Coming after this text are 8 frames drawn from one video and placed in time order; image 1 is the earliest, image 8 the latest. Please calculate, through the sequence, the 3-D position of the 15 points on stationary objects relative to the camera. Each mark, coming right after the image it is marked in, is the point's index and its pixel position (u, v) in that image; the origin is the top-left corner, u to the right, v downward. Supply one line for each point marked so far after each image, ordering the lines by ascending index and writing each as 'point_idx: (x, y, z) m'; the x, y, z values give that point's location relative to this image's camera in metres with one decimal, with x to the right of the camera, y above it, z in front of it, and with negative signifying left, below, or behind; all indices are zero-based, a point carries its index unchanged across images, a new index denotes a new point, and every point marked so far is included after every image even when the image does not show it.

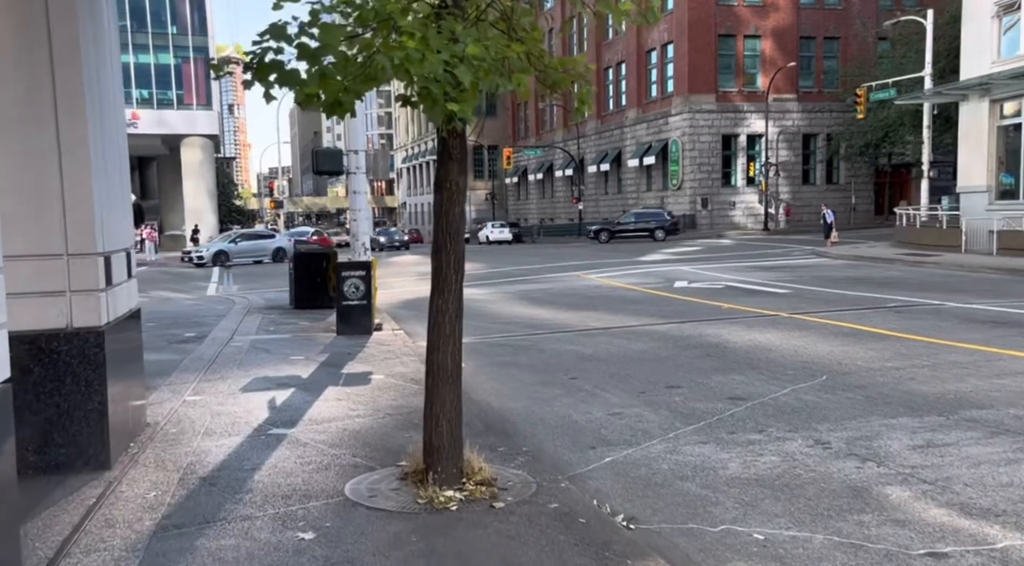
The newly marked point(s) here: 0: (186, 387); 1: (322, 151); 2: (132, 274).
0: (-3.1, -1.0, +8.0) m
1: (-2.9, +2.0, +12.8) m
2: (-2.8, 0.0, +6.2) m
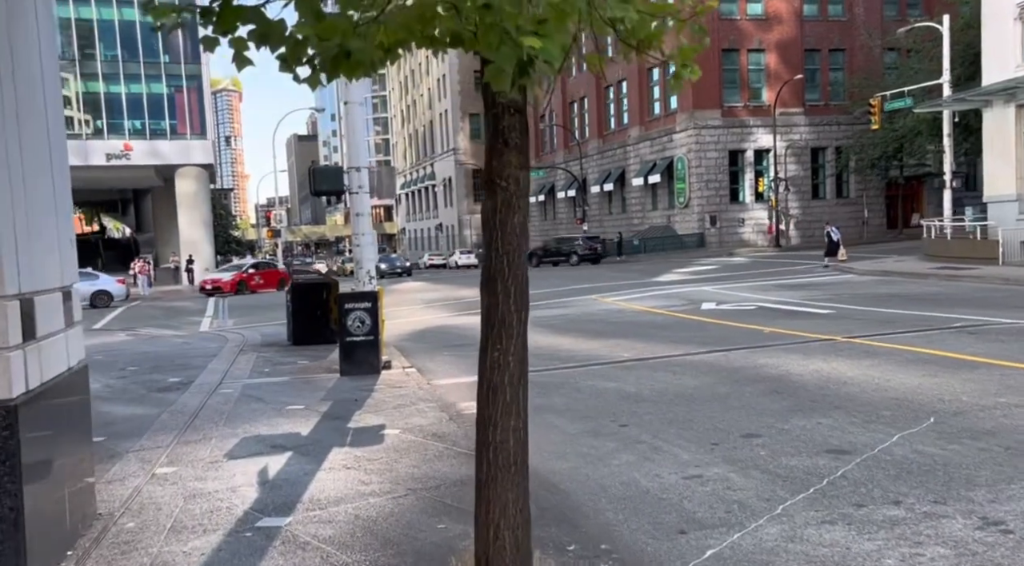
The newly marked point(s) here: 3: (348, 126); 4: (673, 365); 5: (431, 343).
0: (-2.7, -1.3, +6.5) m
1: (-2.6, +1.5, +11.4) m
2: (-2.4, -0.2, +4.8) m
3: (-2.3, +2.2, +11.9) m
4: (+2.1, -1.1, +11.1) m
5: (-1.6, -1.2, +16.1) m
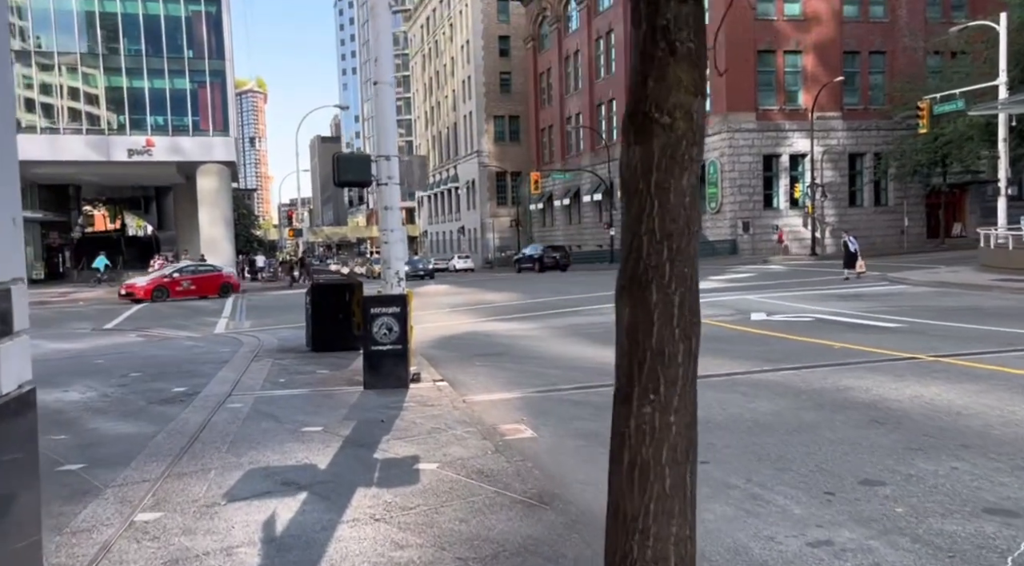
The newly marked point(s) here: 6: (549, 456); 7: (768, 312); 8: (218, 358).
0: (-2.3, -1.3, +5.3) m
1: (-2.0, +1.5, +10.2) m
2: (-2.1, -0.2, +3.5) m
3: (-1.7, +2.2, +10.6) m
4: (+2.6, -1.2, +9.7) m
5: (-0.9, -1.2, +14.9) m
6: (+0.3, -1.4, +6.8) m
7: (+5.6, -0.6, +18.5) m
8: (-4.7, -1.2, +13.5) m
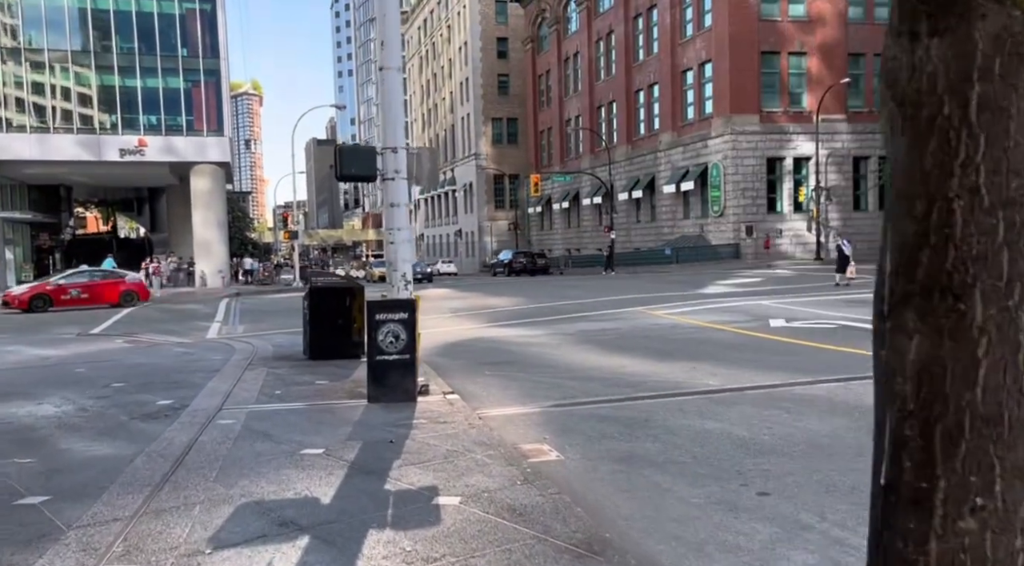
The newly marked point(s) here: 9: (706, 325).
0: (-2.1, -1.3, +4.4) m
1: (-1.8, +1.5, +9.3) m
2: (-1.8, -0.2, +2.7) m
3: (-1.5, +2.2, +9.8) m
4: (+2.8, -1.2, +8.9) m
5: (-0.8, -1.3, +14.0) m
6: (+0.5, -1.4, +6.0) m
7: (+5.7, -0.7, +17.6) m
8: (-4.5, -1.3, +12.6) m
9: (+3.9, -0.9, +17.1) m
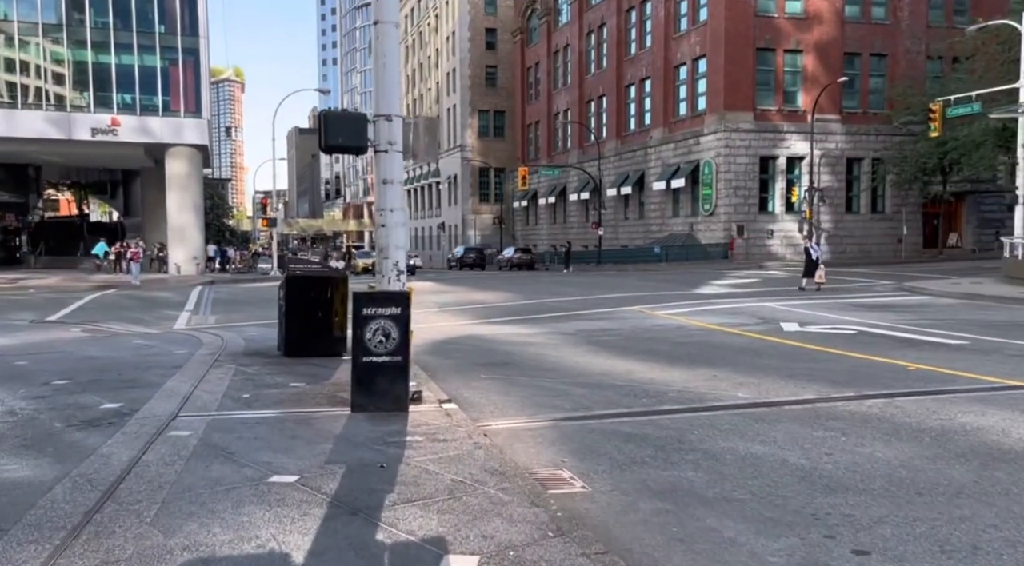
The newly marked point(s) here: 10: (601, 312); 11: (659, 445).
0: (-1.9, -1.2, +3.1) m
1: (-1.7, +1.6, +8.0) m
2: (-1.6, -0.1, +1.3) m
3: (-1.3, +2.3, +8.5) m
4: (+2.9, -1.2, +7.7) m
5: (-0.8, -1.2, +12.7) m
6: (+0.6, -1.4, +4.7) m
7: (+5.6, -0.8, +16.5) m
8: (-4.5, -1.1, +11.2) m
9: (+3.8, -0.8, +16.0) m
10: (+2.1, -0.7, +19.7) m
11: (+1.2, -1.3, +7.0) m
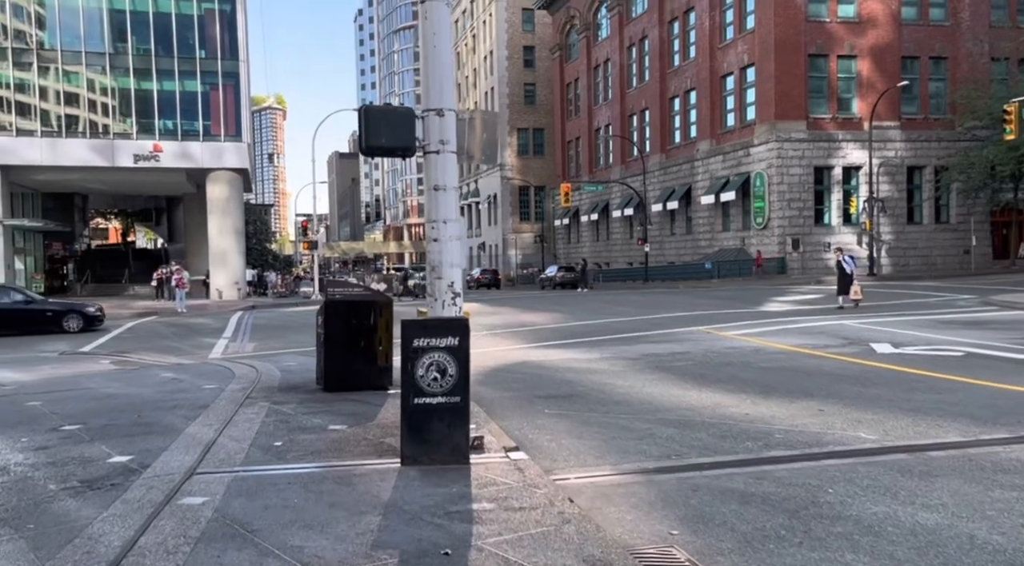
0: (-1.5, -1.3, +1.7) m
1: (-1.1, +1.4, +6.7) m
2: (-1.3, -0.2, 0.0) m
3: (-0.7, +2.1, +7.2) m
4: (+3.5, -1.4, +6.1) m
5: (+0.1, -1.5, +11.3) m
6: (+1.1, -1.5, +3.3) m
7: (+6.6, -1.0, +14.8) m
8: (-3.7, -1.4, +10.0) m
9: (+4.8, -1.1, +14.4) m
10: (+3.3, -1.1, +18.2) m
11: (+1.8, -1.5, +5.5) m
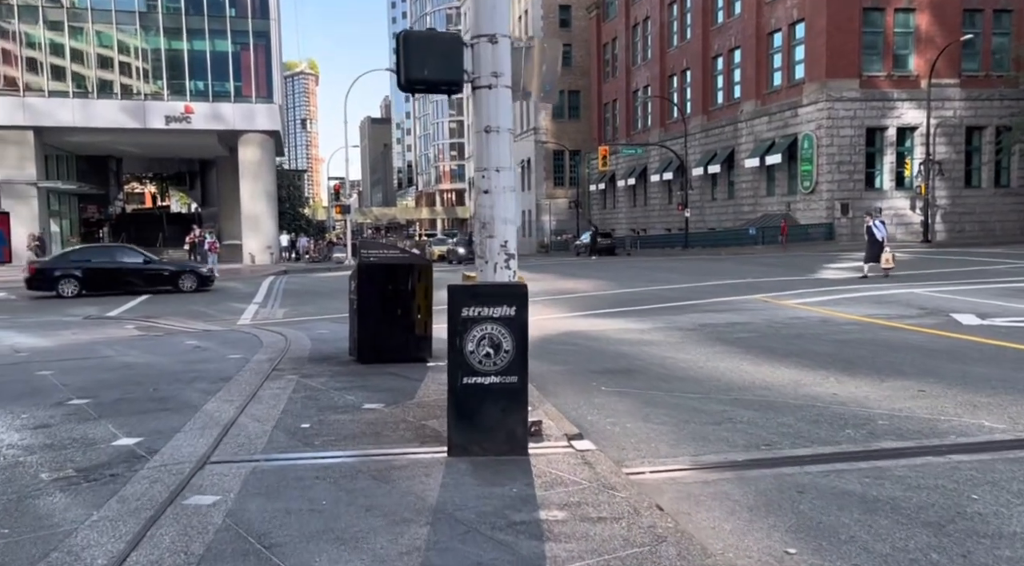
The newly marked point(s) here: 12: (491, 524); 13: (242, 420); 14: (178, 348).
0: (-1.2, -1.3, +0.8) m
1: (-0.6, +1.6, +5.7) m
2: (-1.1, -0.2, -1.0) m
3: (-0.3, +2.4, +6.1) m
4: (+3.9, -1.1, +5.0) m
5: (+0.7, -1.0, +10.3) m
6: (+1.4, -1.4, +2.2) m
7: (+7.4, -0.5, +13.5) m
8: (-3.2, -1.0, +9.1) m
9: (+5.5, -0.6, +13.2) m
10: (+4.1, -0.4, +17.0) m
11: (+2.2, -1.3, +4.4) m
12: (-0.1, -1.2, +4.1) m
13: (-2.1, -1.1, +6.7) m
14: (-4.5, -0.9, +11.5) m
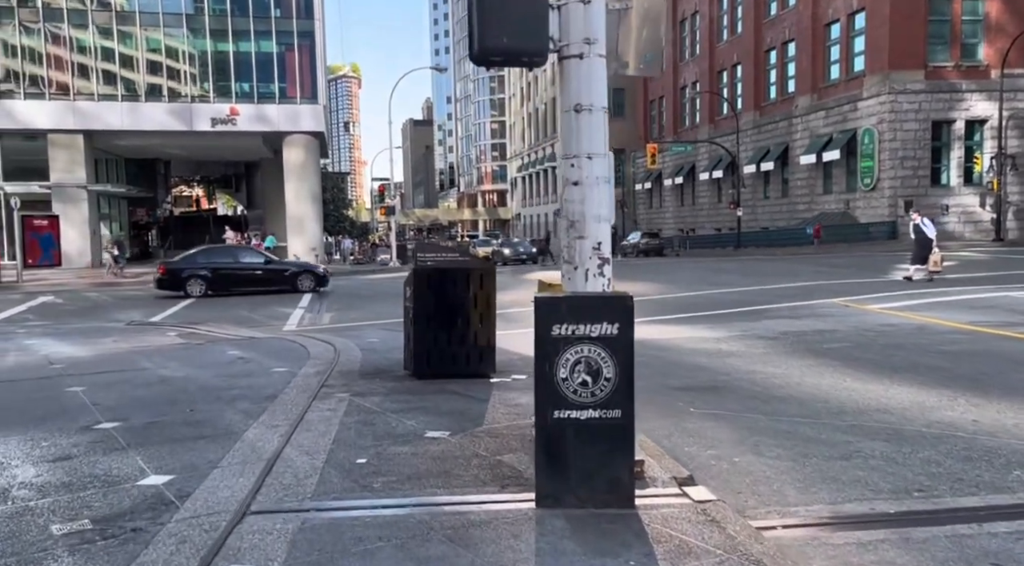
0: (-0.9, -1.3, -0.2) m
1: (-0.1, +1.6, +4.7) m
2: (-0.8, -0.3, -1.9) m
3: (+0.3, +2.3, +5.0) m
4: (+4.5, -1.2, +3.8) m
5: (+1.5, -1.1, +9.3) m
6: (+1.8, -1.4, +1.1) m
7: (+8.3, -0.5, +12.1) m
8: (-2.4, -1.0, +8.2) m
9: (+6.4, -0.6, +11.8) m
10: (+5.2, -0.4, +15.8) m
11: (+2.7, -1.3, +3.3) m
12: (+0.4, -1.2, +3.1) m
13: (-1.5, -1.1, +5.8) m
14: (-3.6, -0.9, +10.6) m
